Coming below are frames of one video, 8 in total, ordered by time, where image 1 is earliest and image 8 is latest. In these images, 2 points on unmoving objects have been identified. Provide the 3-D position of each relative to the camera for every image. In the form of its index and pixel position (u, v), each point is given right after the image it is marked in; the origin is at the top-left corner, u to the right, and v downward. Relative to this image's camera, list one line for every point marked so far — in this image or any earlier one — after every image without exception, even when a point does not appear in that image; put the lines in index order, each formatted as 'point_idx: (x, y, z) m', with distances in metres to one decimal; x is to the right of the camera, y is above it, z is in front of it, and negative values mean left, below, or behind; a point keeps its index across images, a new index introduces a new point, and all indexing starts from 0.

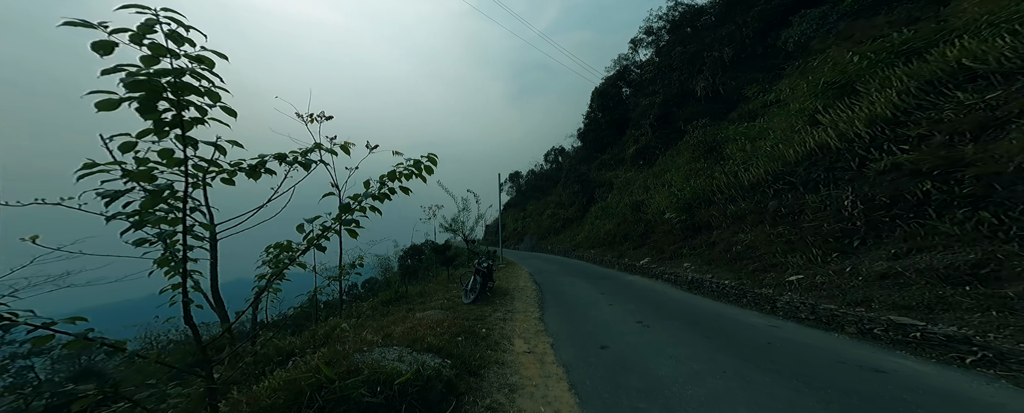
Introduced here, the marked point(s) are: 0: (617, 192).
0: (+5.9, +0.8, +17.9) m
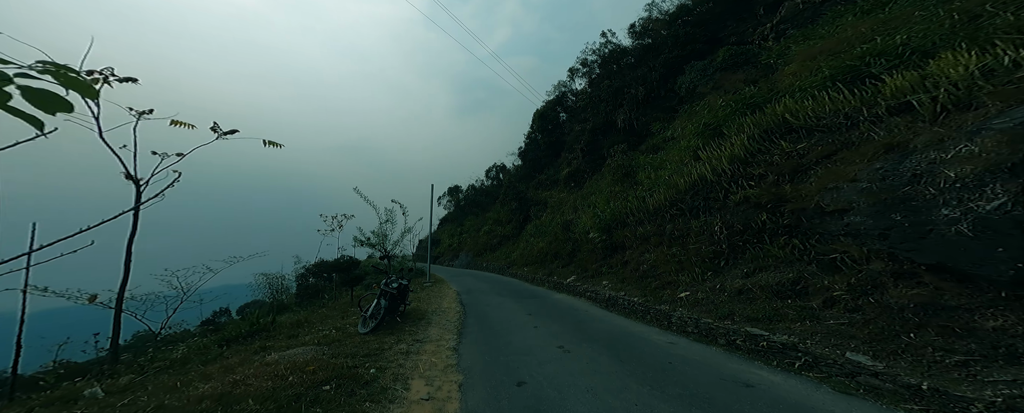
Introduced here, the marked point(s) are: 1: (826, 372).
0: (+2.2, -0.3, +18.7) m
1: (+2.6, -1.4, +2.6) m
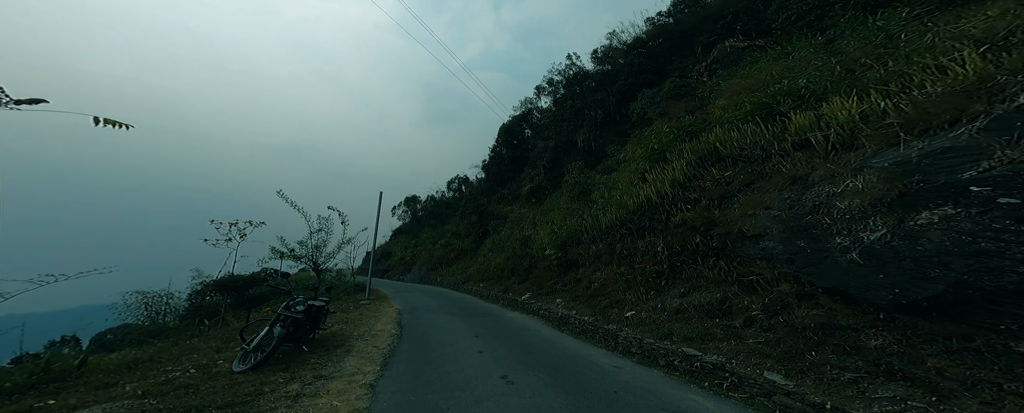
0: (-0.1, -1.2, +18.7) m
1: (+2.0, -1.6, +2.7) m
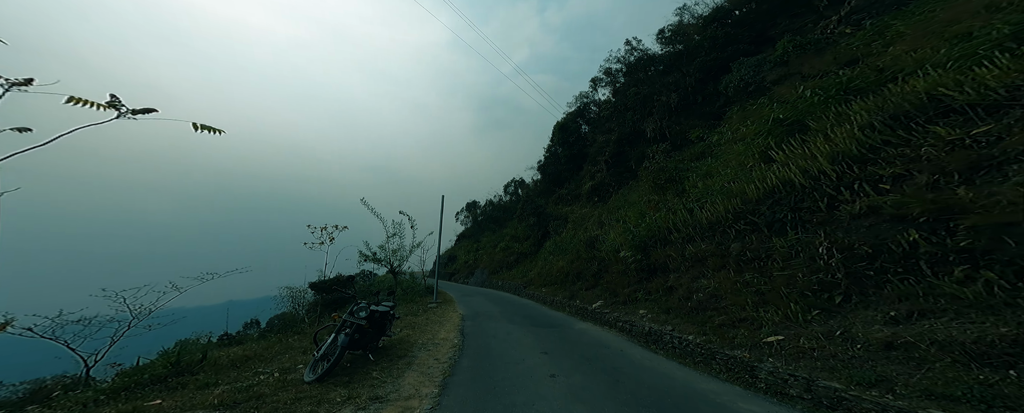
0: (+3.2, -1.1, +17.3) m
1: (+2.9, -1.4, +1.2) m
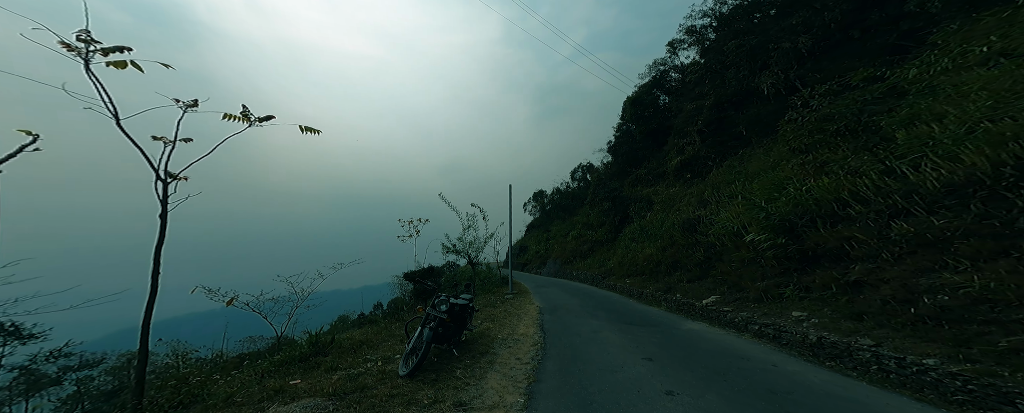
0: (+6.8, -0.1, +14.9) m
1: (+3.8, -1.0, -0.8) m
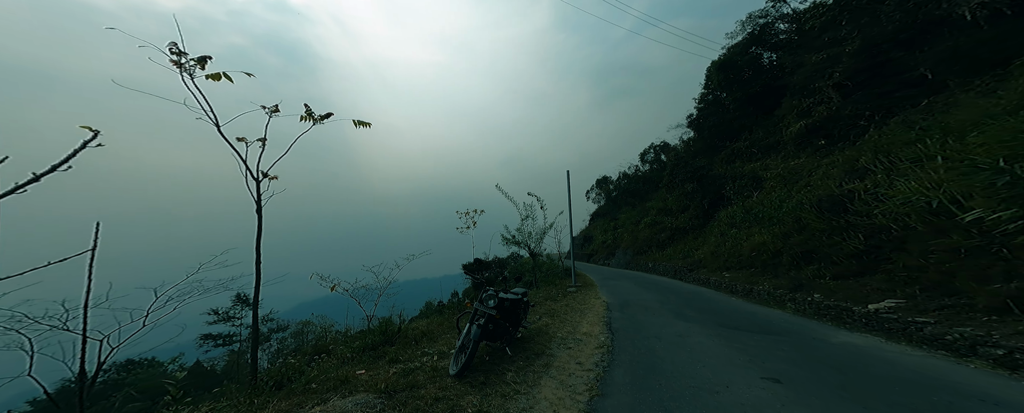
0: (+9.6, +0.7, +12.0) m
1: (+4.0, -0.6, -3.0) m
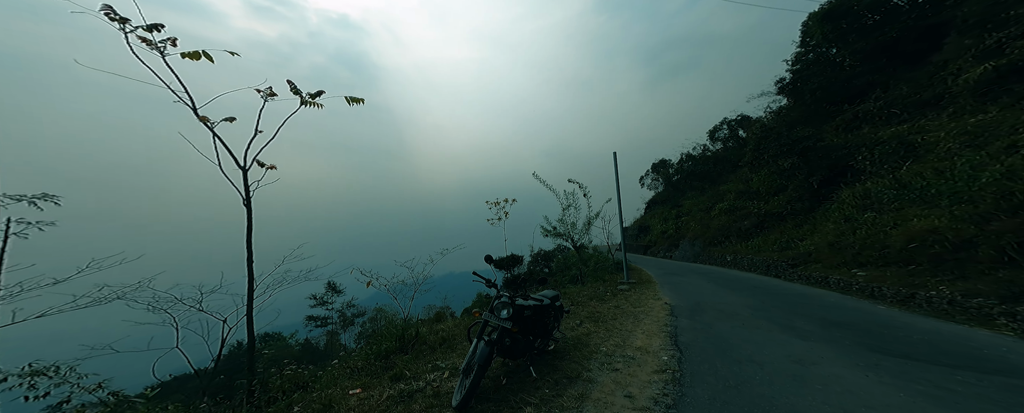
0: (+11.1, +1.5, +8.4) m
1: (+3.1, -0.2, -5.4) m
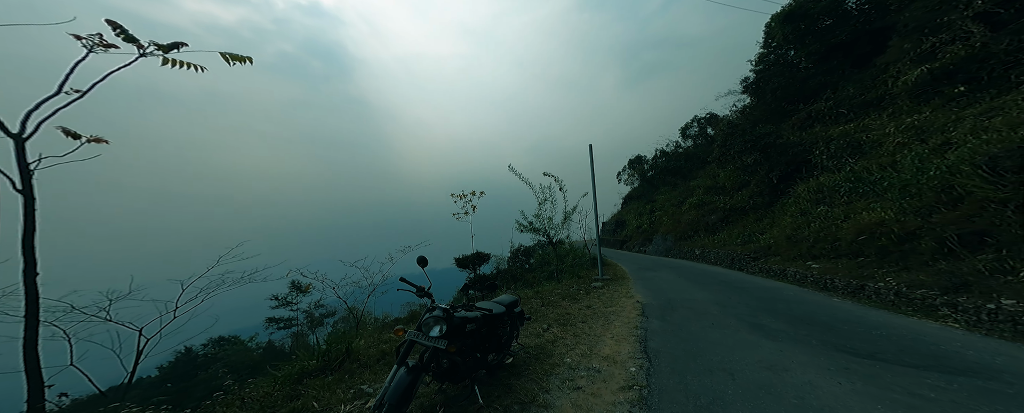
0: (+10.0, +1.6, +8.5) m
1: (+3.2, -0.3, -5.9) m
